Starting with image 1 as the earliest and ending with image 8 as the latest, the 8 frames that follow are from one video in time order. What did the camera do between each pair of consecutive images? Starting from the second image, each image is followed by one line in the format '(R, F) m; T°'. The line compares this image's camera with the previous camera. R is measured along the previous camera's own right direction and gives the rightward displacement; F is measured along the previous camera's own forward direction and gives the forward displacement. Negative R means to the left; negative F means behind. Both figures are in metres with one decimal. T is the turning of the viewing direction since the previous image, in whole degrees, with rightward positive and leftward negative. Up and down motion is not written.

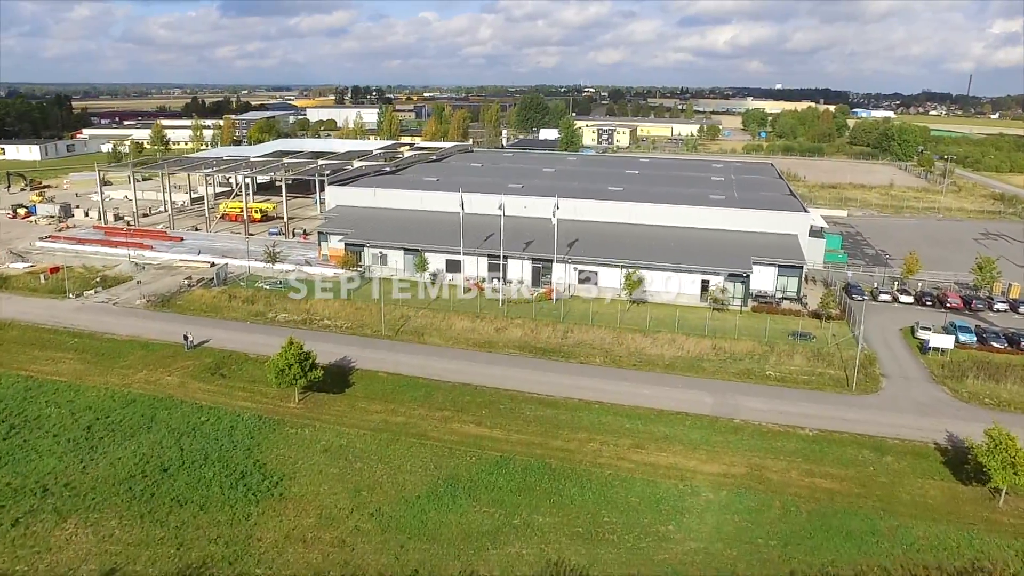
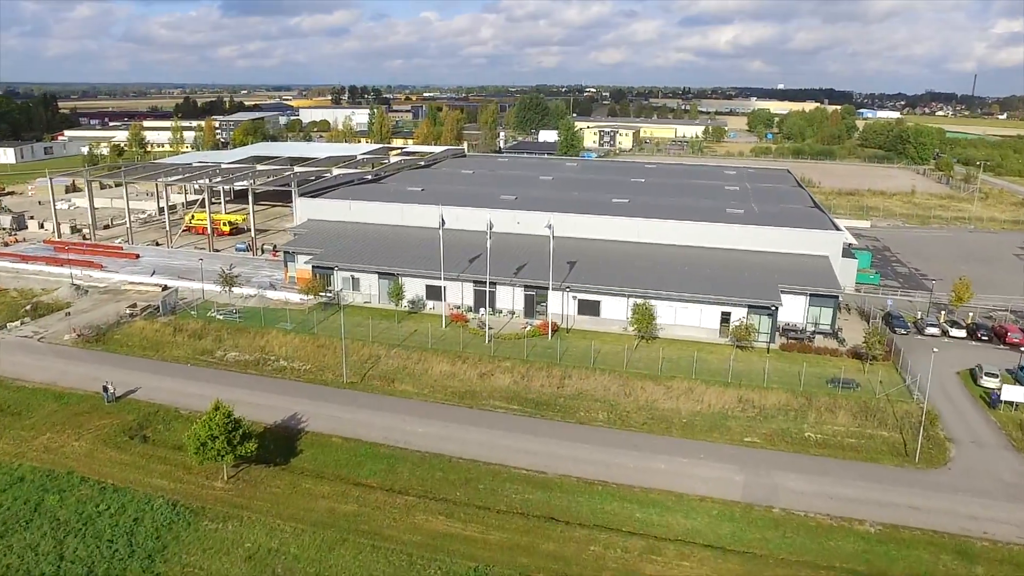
(+0.4, +3.7) m; 0°
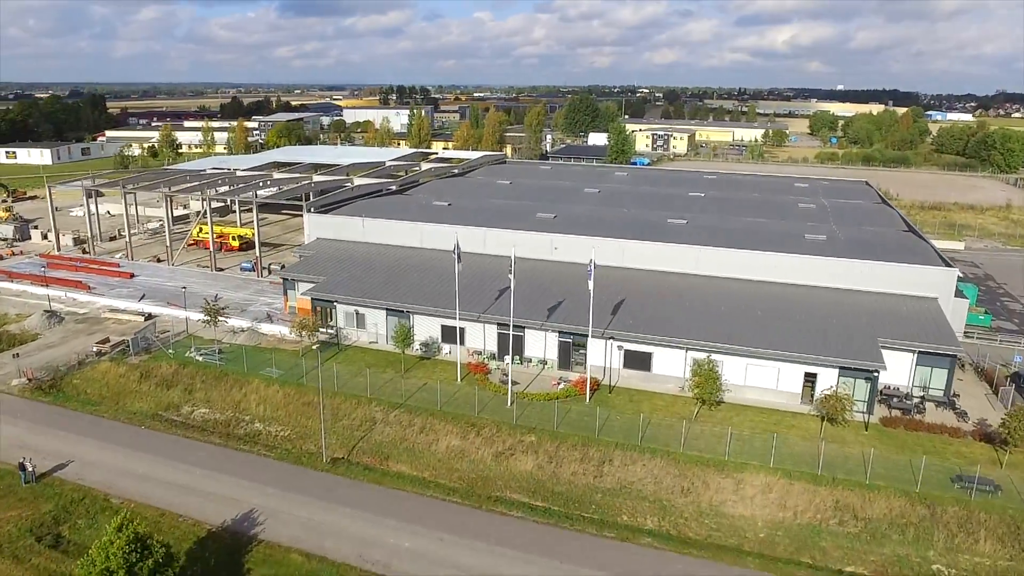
(+0.4, +4.3) m; -4°
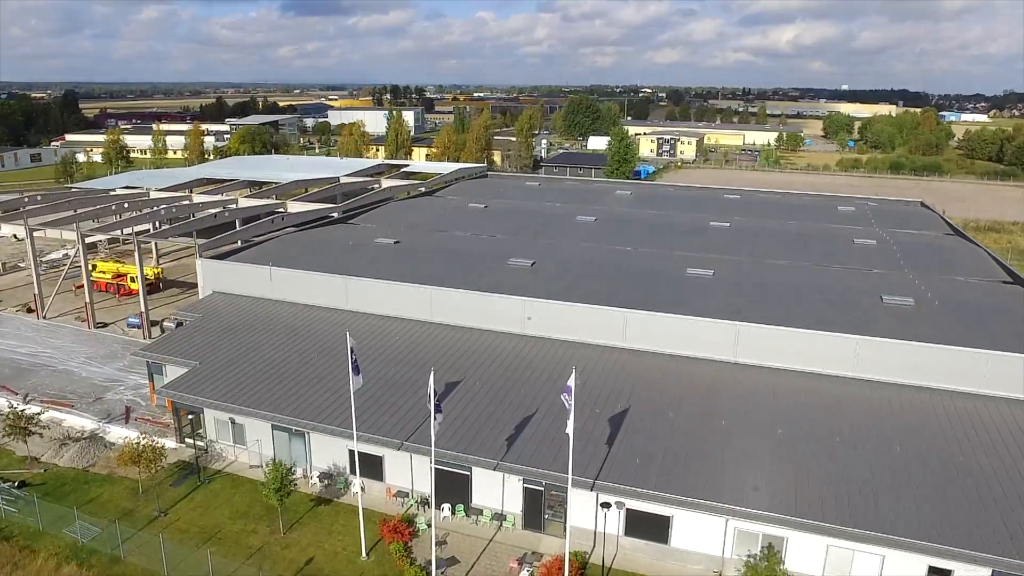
(+1.0, +7.1) m; 0°
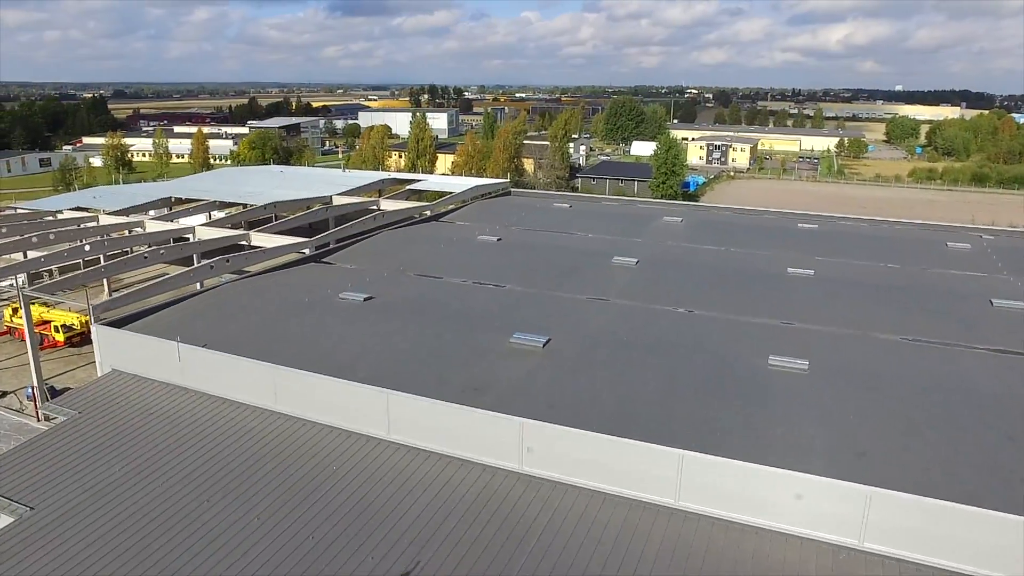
(+0.7, +5.9) m; -3°
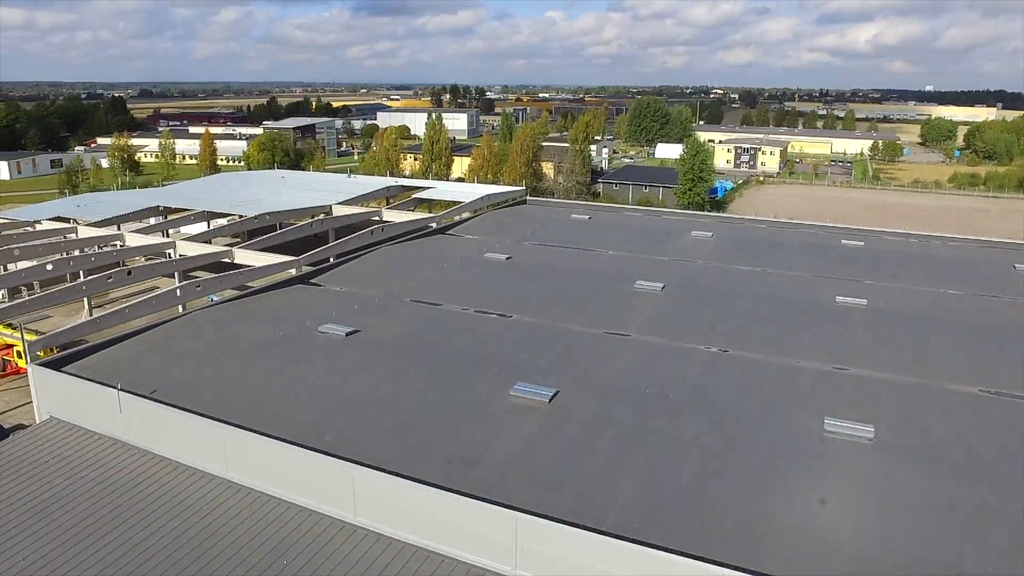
(+0.3, +2.3) m; -2°
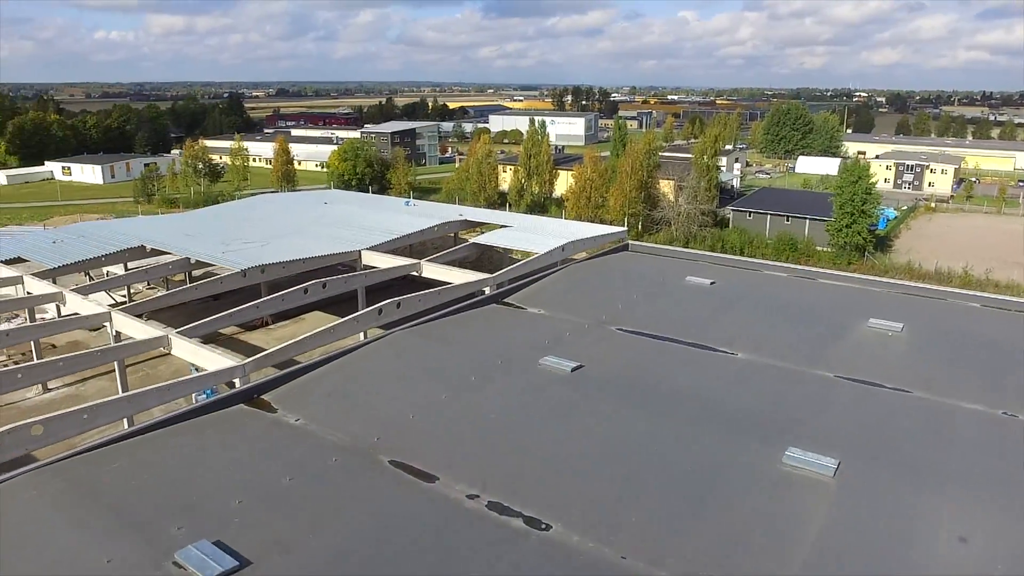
(+0.8, +7.7) m; -9°
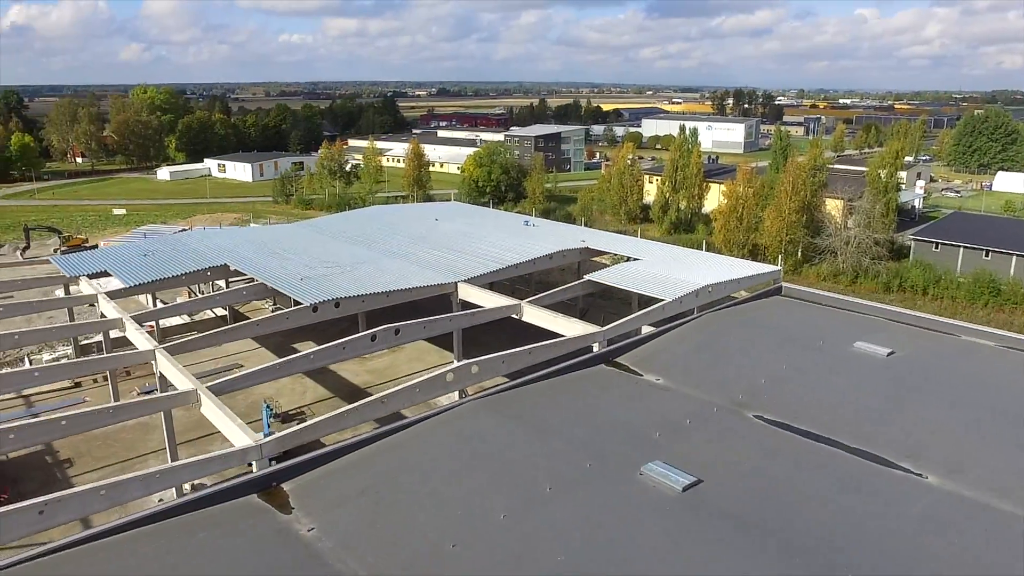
(+0.6, +3.4) m; -11°
